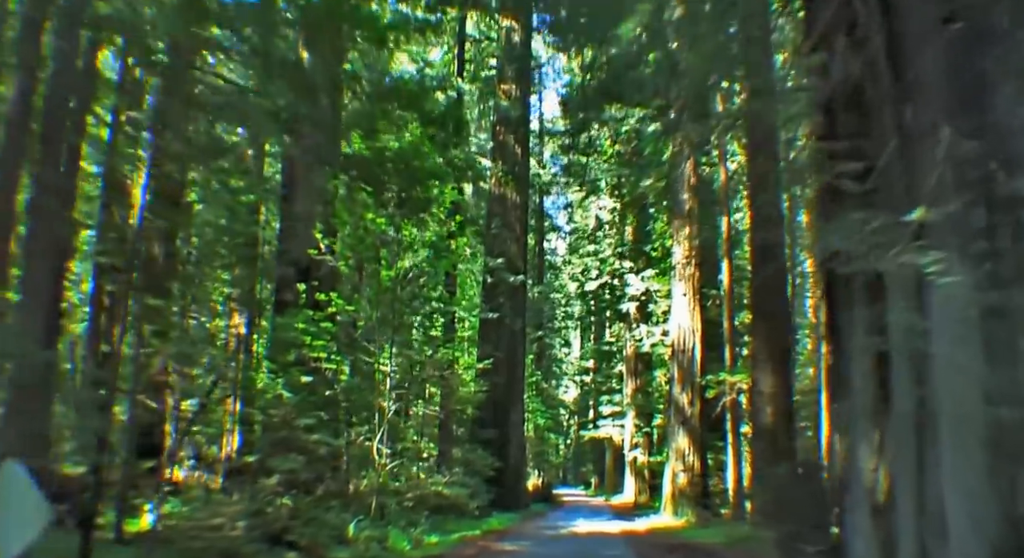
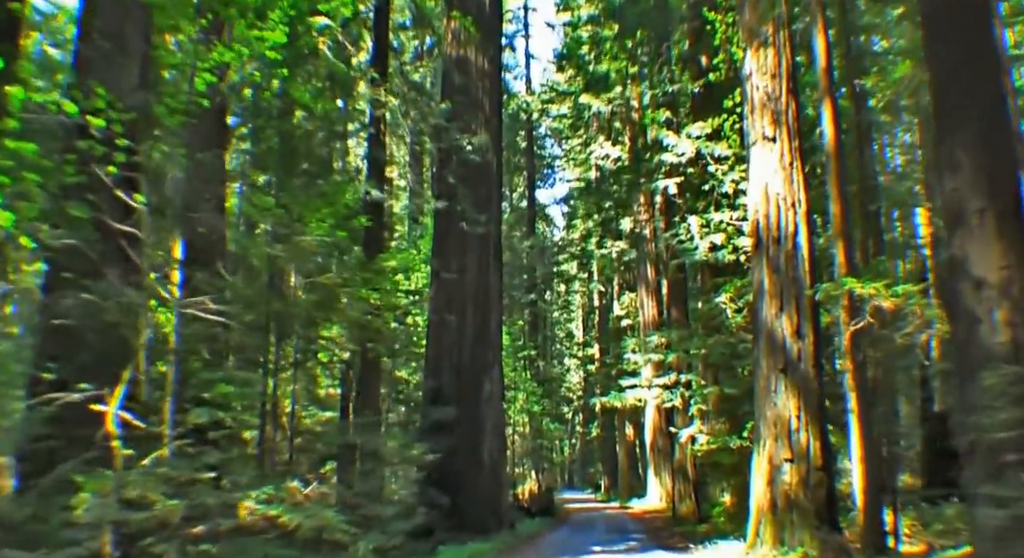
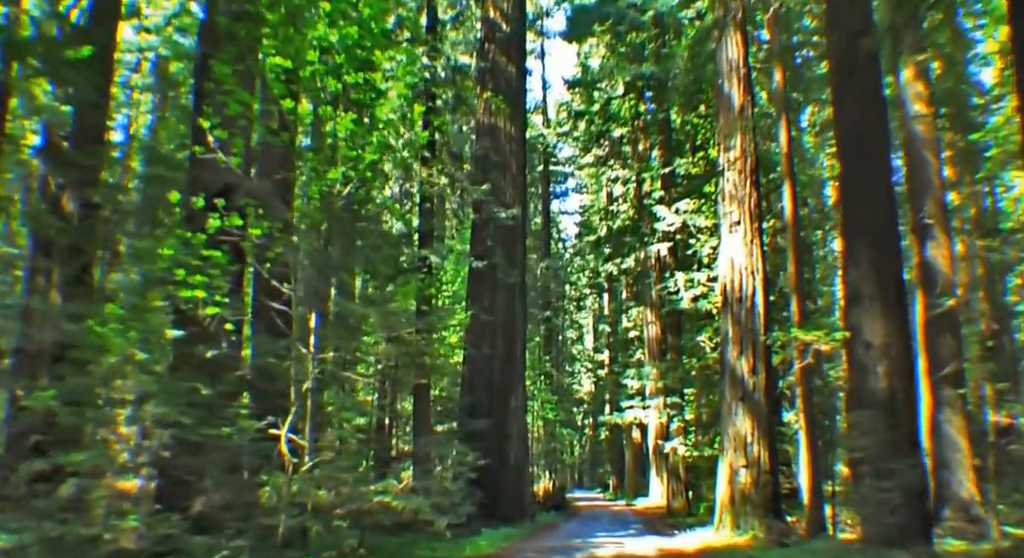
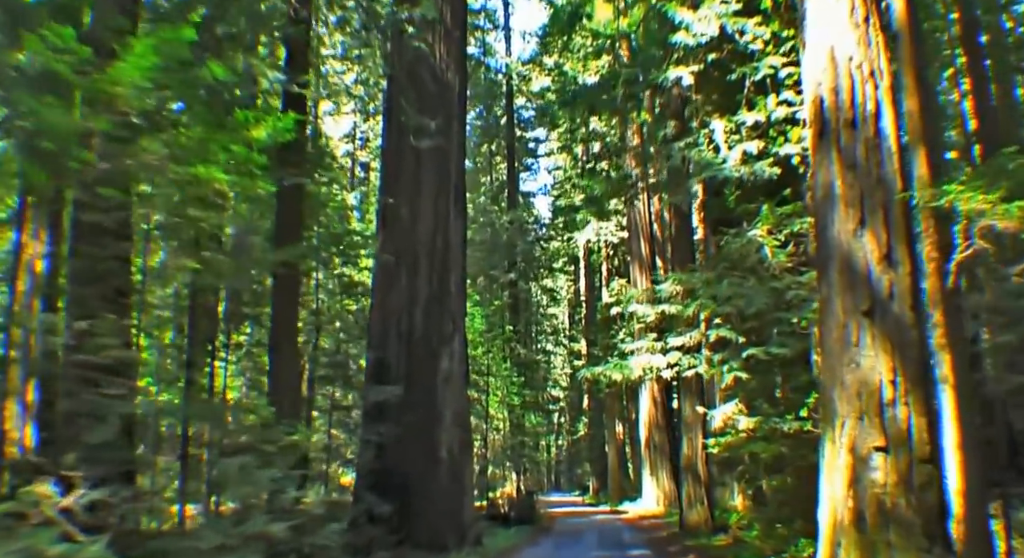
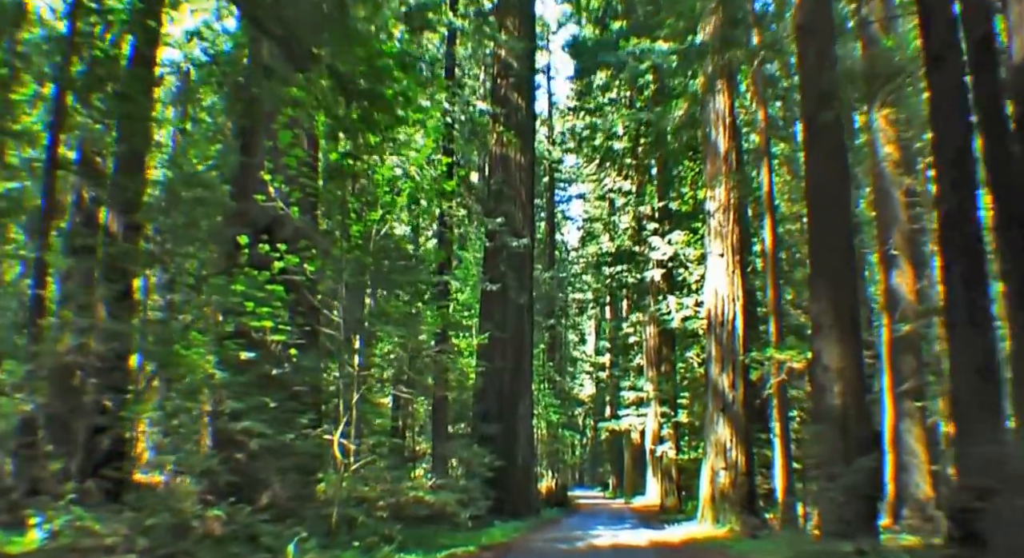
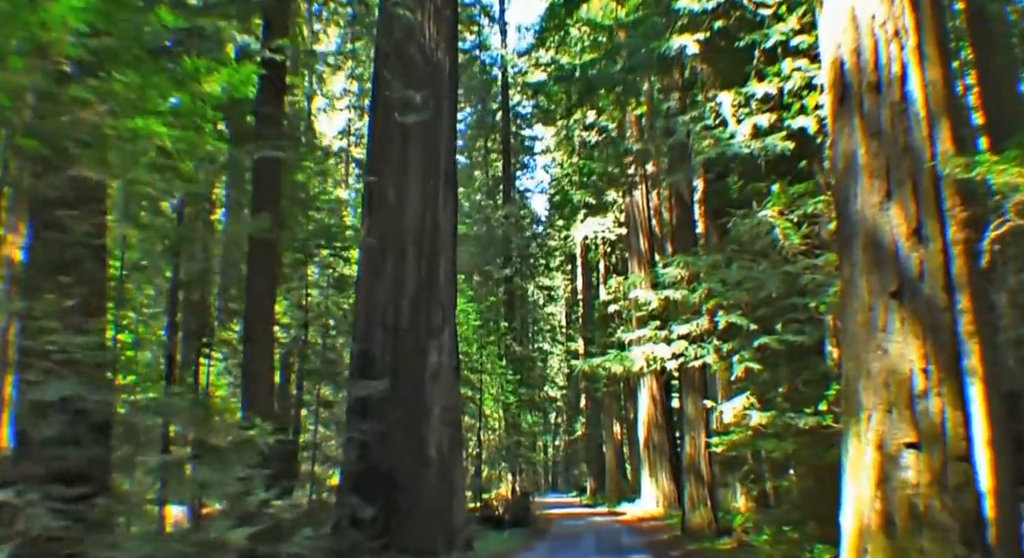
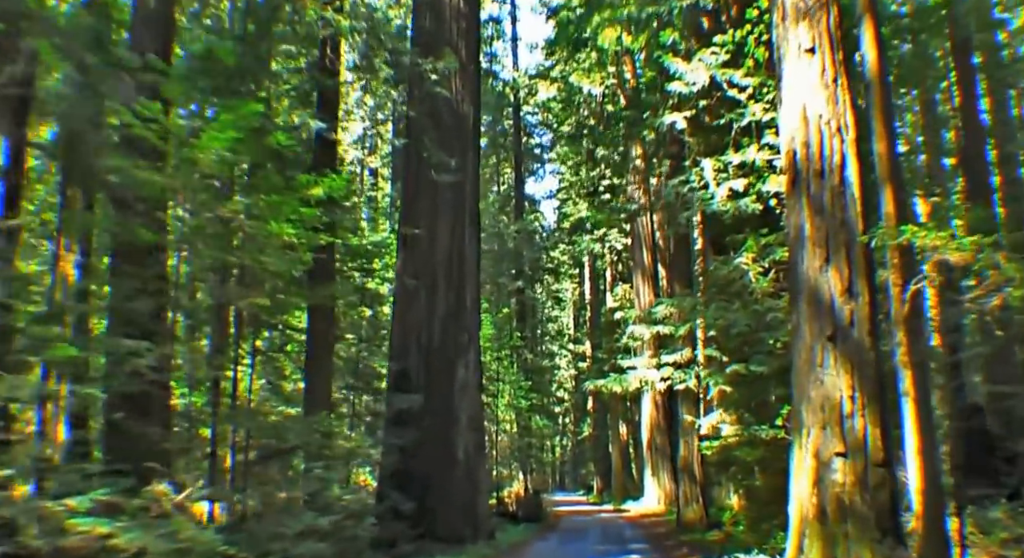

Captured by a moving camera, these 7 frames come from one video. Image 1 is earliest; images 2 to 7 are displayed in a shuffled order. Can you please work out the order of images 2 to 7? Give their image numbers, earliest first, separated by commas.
5, 3, 2, 7, 4, 6
